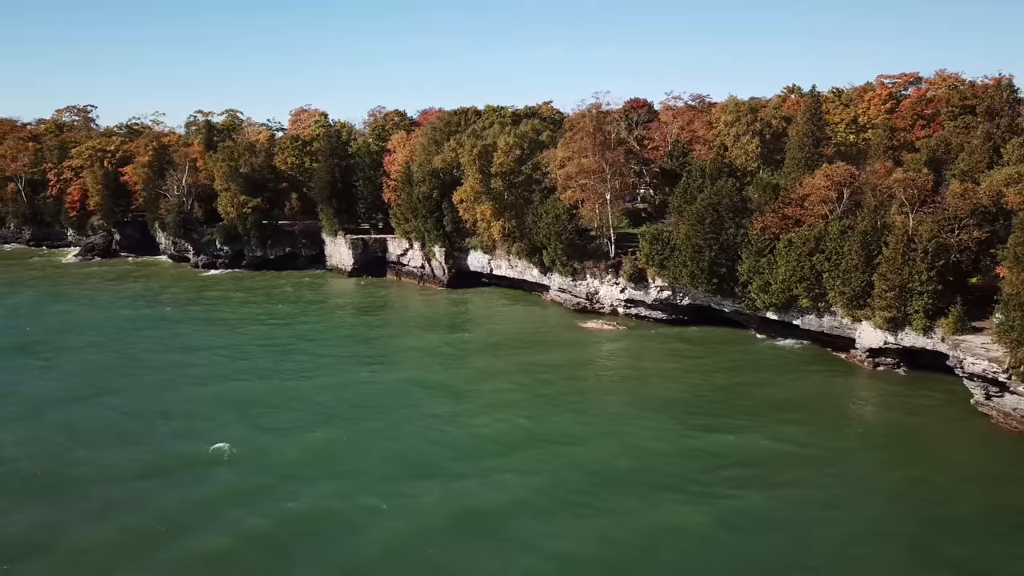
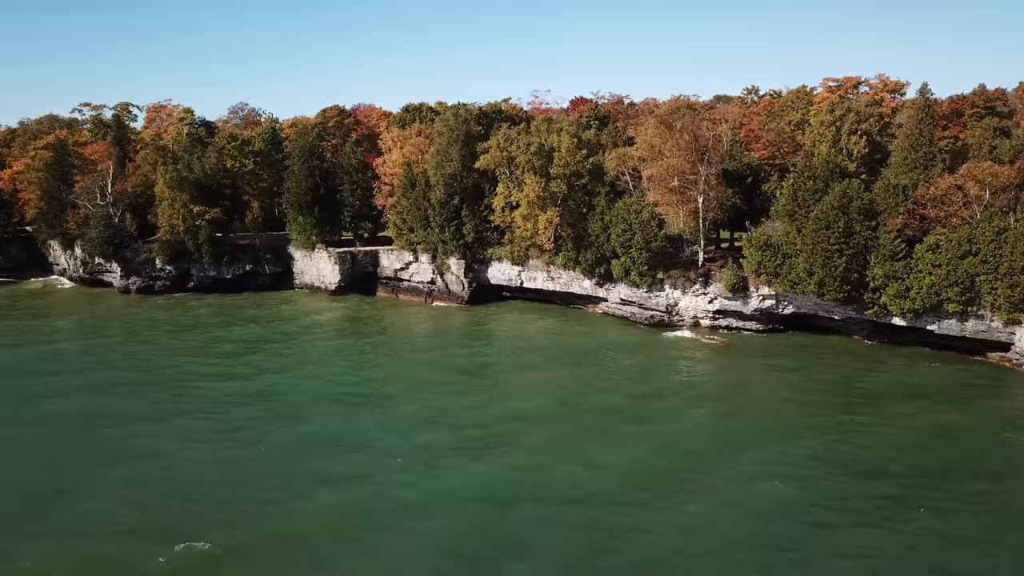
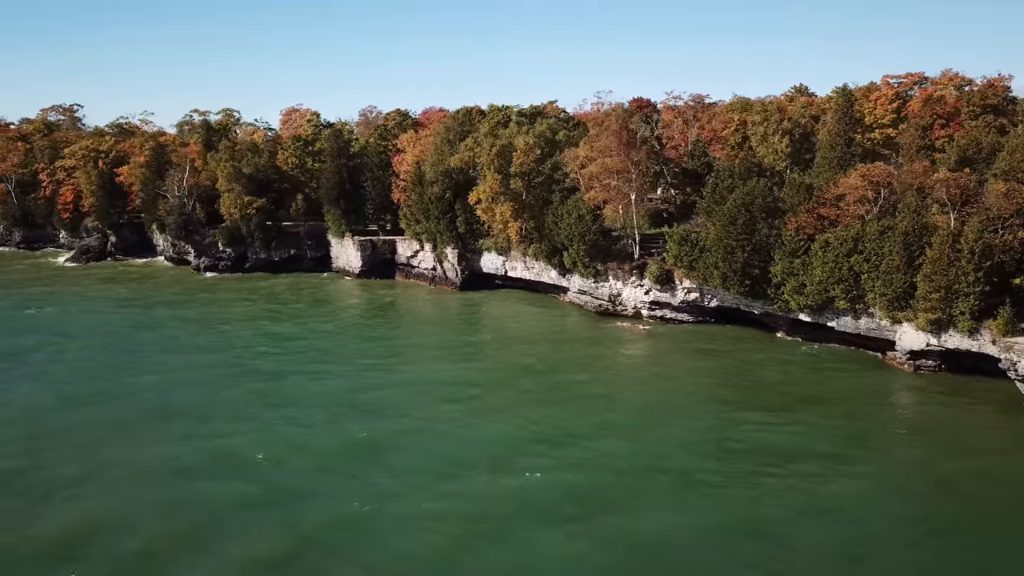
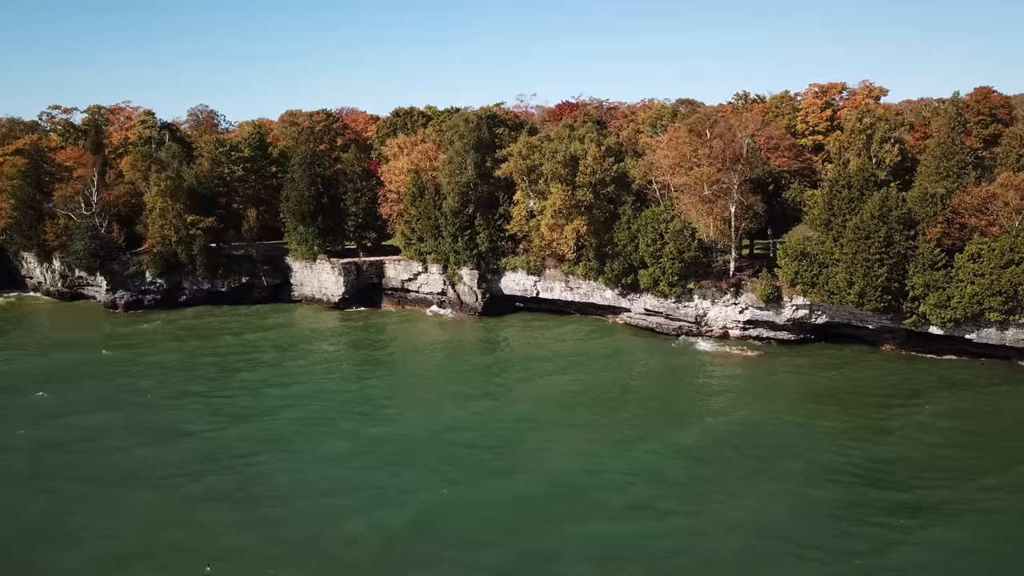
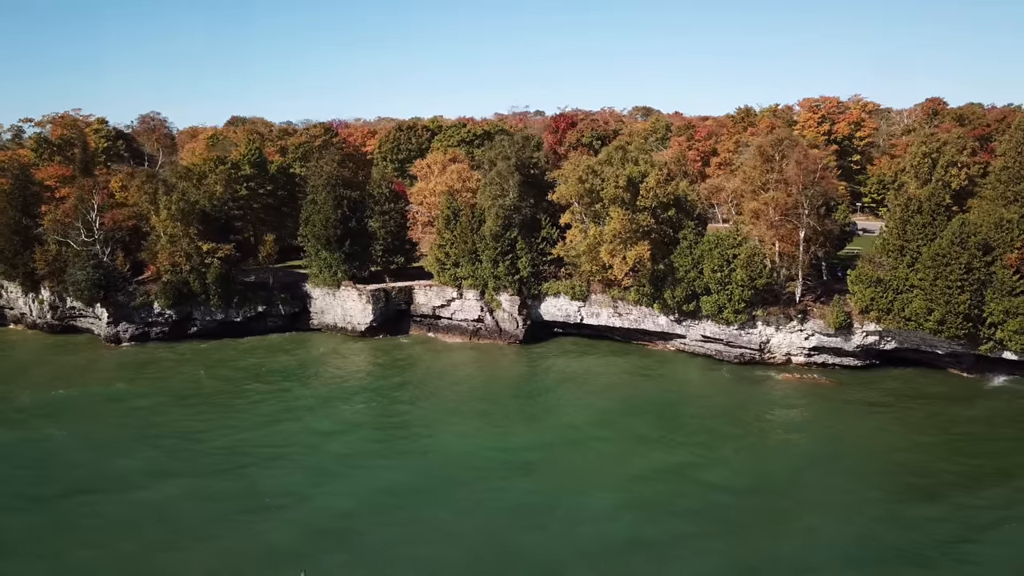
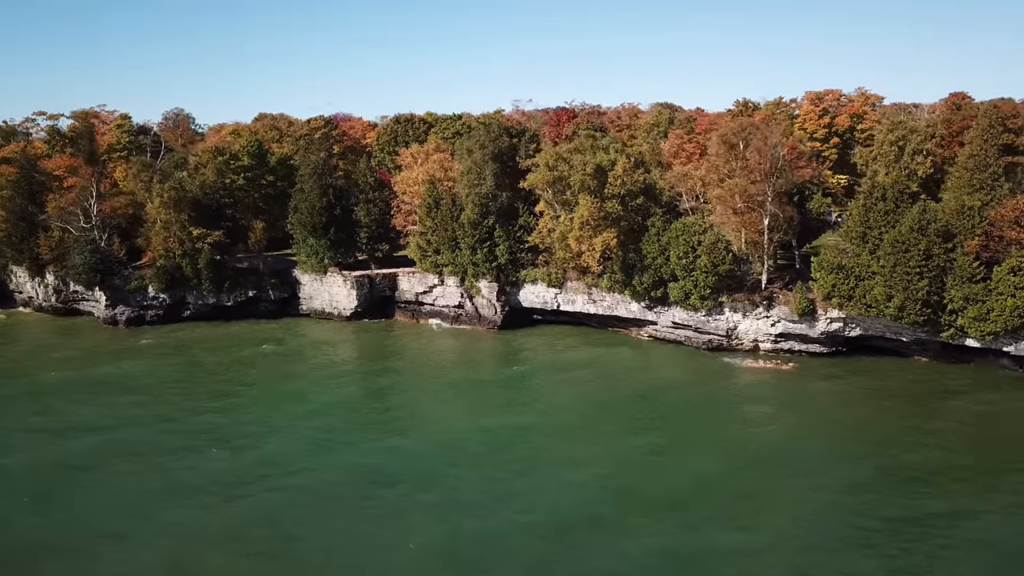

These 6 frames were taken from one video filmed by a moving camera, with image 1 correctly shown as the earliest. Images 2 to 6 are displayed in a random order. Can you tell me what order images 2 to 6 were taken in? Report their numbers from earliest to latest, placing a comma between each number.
3, 2, 4, 6, 5
